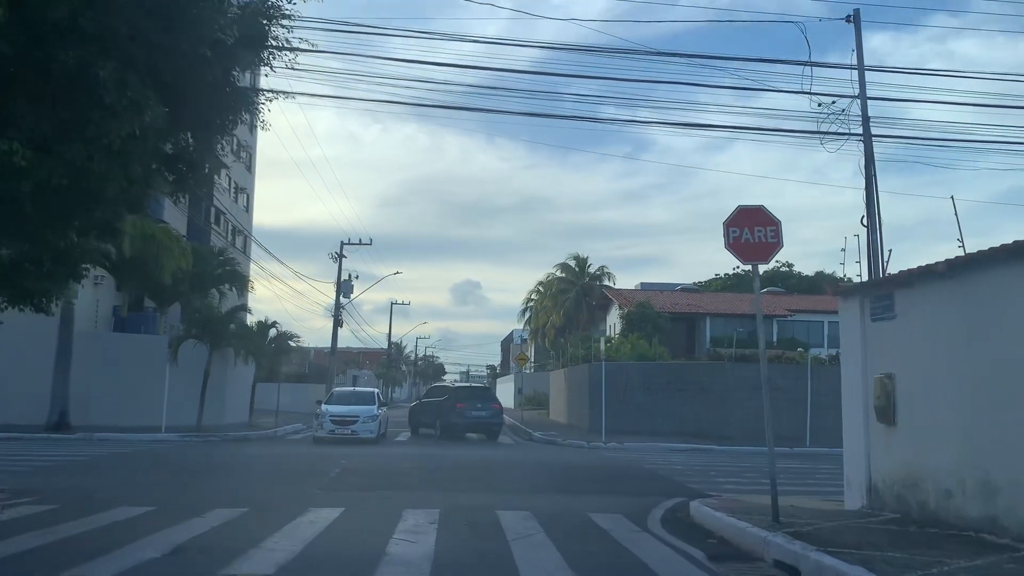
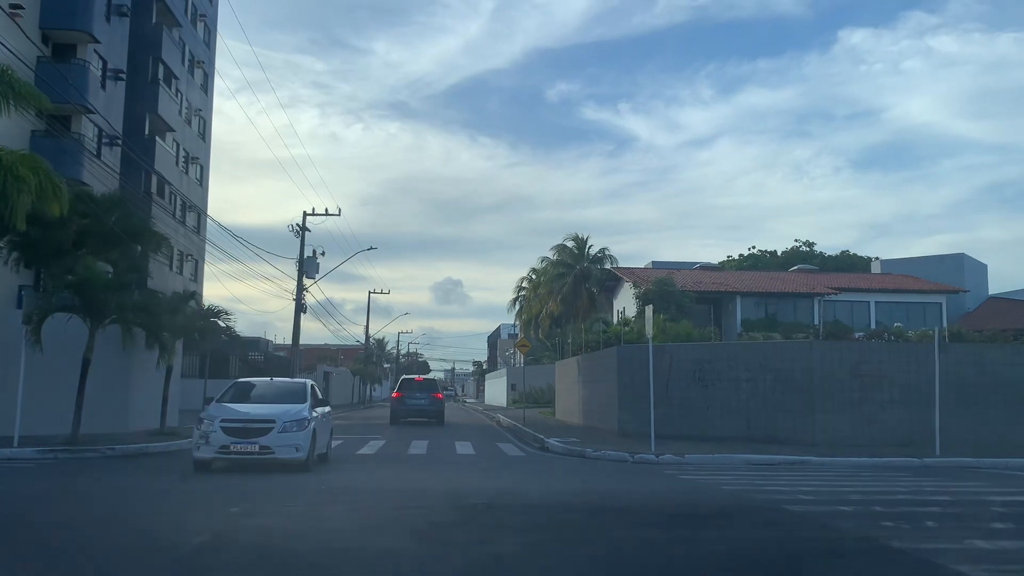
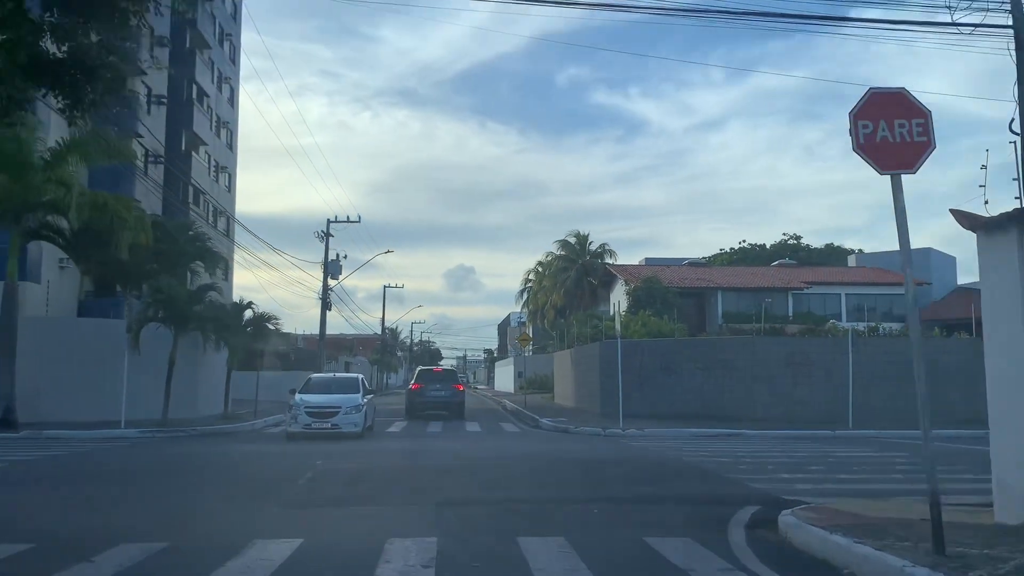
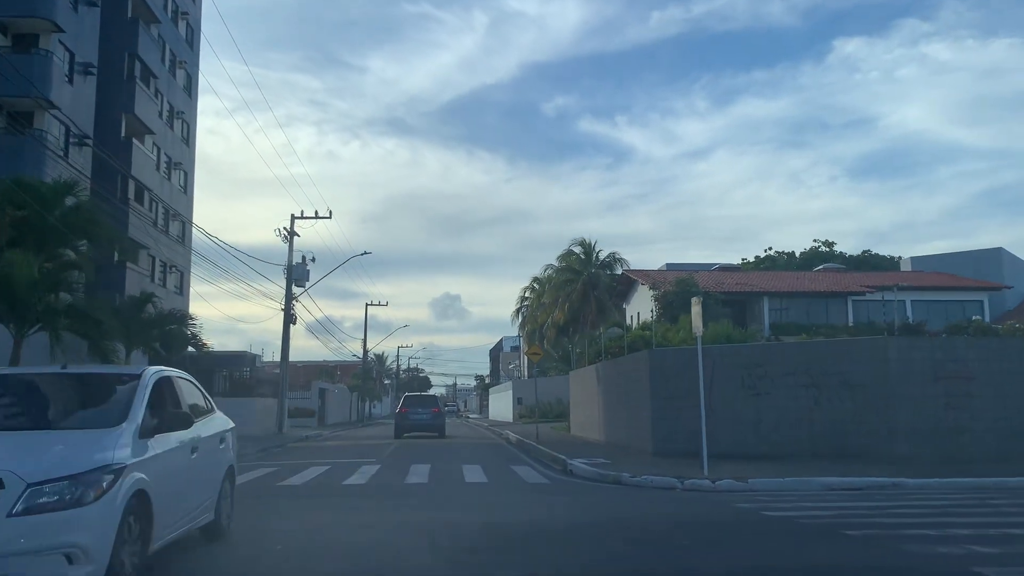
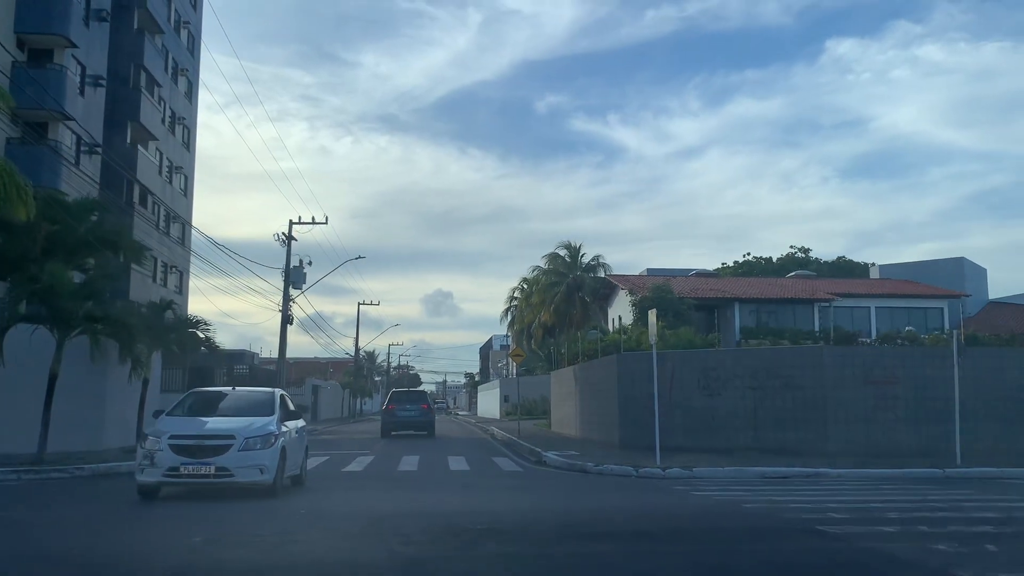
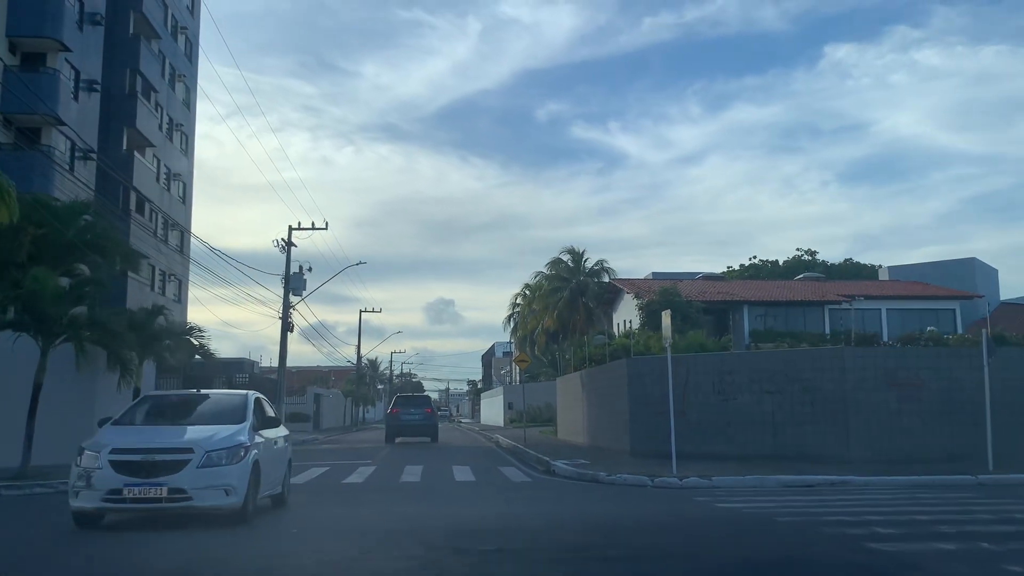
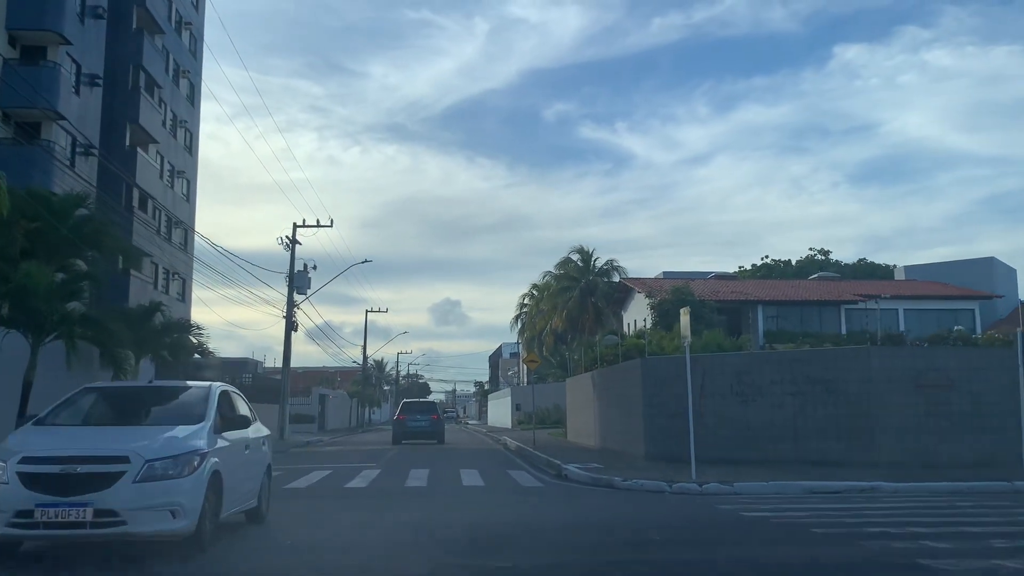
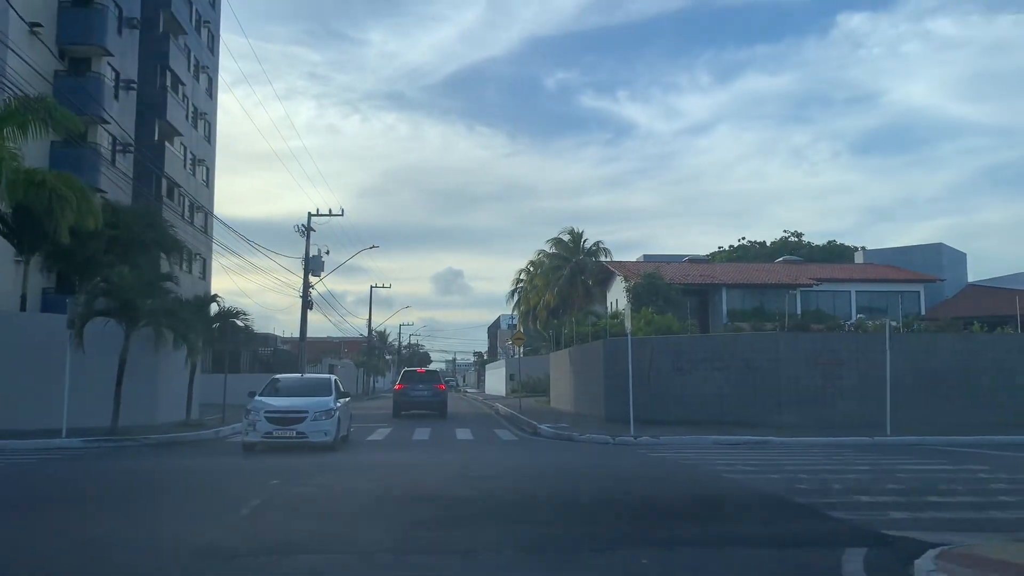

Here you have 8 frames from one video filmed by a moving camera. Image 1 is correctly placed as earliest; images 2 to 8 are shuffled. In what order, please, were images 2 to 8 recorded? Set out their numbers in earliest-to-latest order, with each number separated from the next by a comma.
3, 8, 2, 5, 6, 7, 4
